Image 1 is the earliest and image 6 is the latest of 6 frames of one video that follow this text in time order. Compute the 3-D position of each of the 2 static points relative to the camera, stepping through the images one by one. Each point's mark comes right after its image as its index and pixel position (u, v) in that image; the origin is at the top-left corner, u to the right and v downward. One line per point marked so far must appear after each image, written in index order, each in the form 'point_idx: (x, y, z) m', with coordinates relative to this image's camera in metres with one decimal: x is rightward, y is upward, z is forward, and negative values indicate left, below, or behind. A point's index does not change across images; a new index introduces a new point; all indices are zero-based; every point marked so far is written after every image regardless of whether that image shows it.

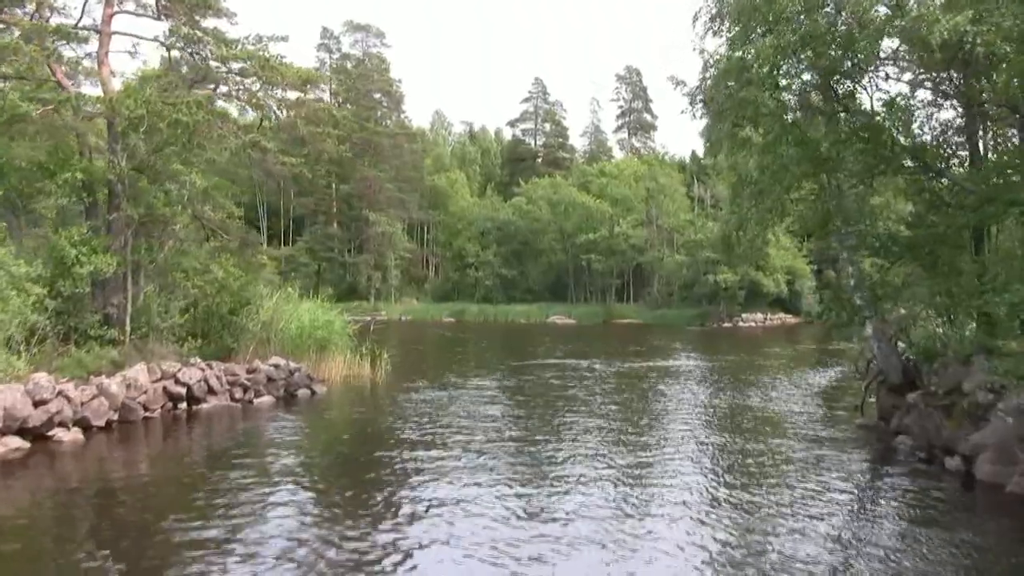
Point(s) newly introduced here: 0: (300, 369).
0: (-4.9, -1.9, +18.5) m
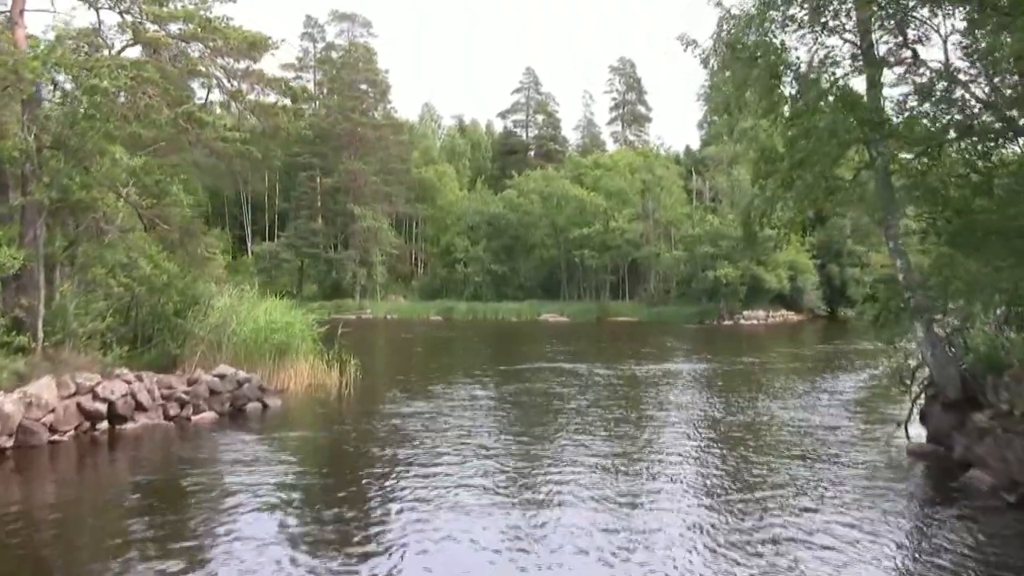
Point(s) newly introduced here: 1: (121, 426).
0: (-5.2, -1.9, +16.1) m
1: (-6.6, -2.3, +13.7) m
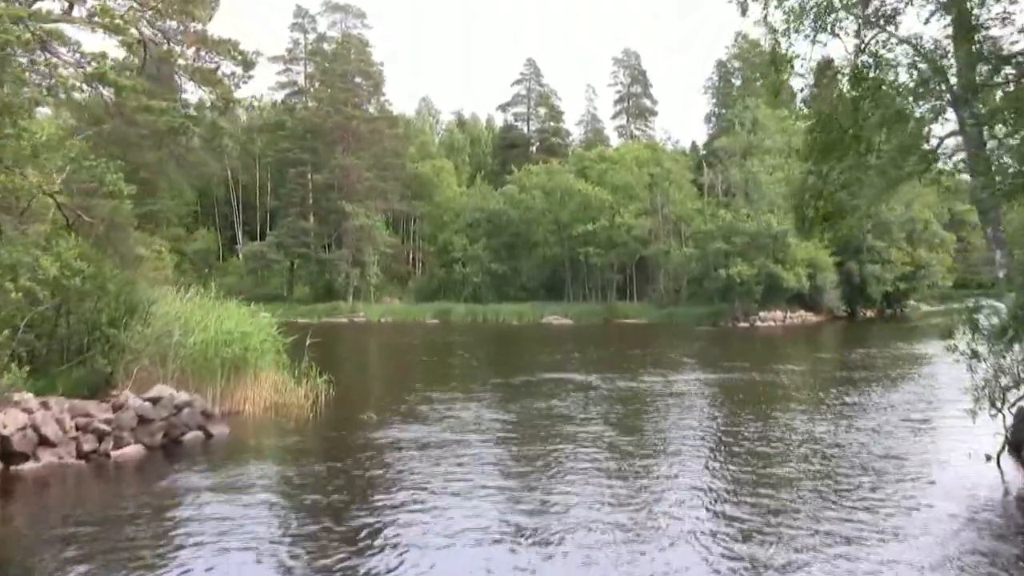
0: (-5.3, -1.9, +13.4) m
1: (-6.6, -2.4, +11.0) m
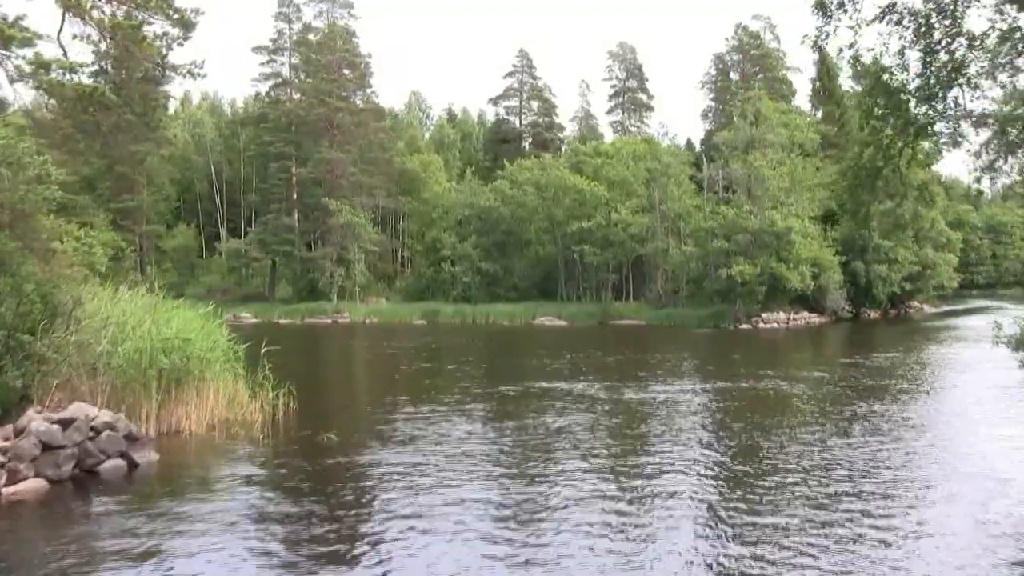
0: (-5.5, -1.9, +11.3) m
1: (-6.8, -2.4, +8.8) m
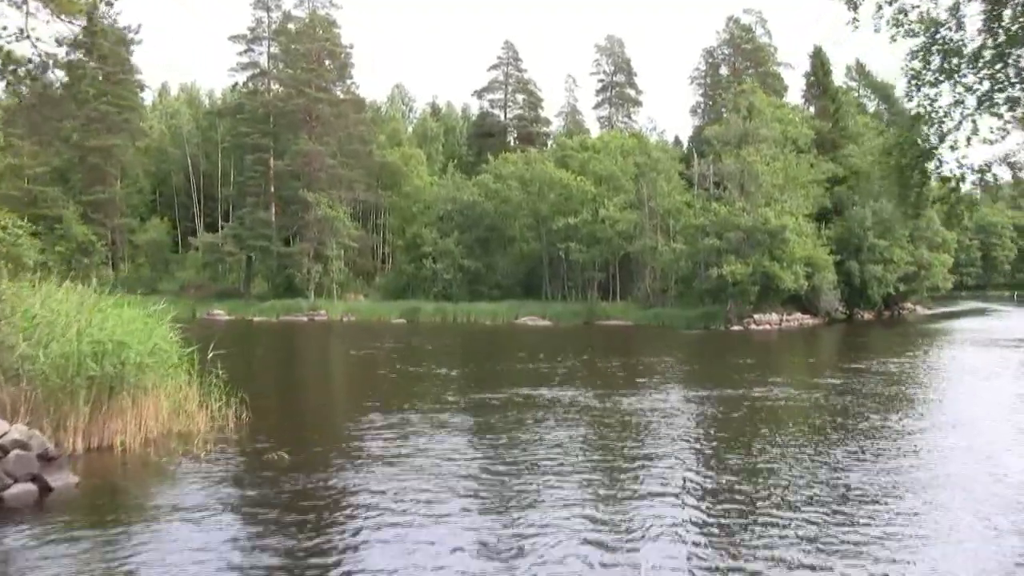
0: (-5.8, -1.9, +9.7) m
1: (-7.1, -2.3, +7.2) m
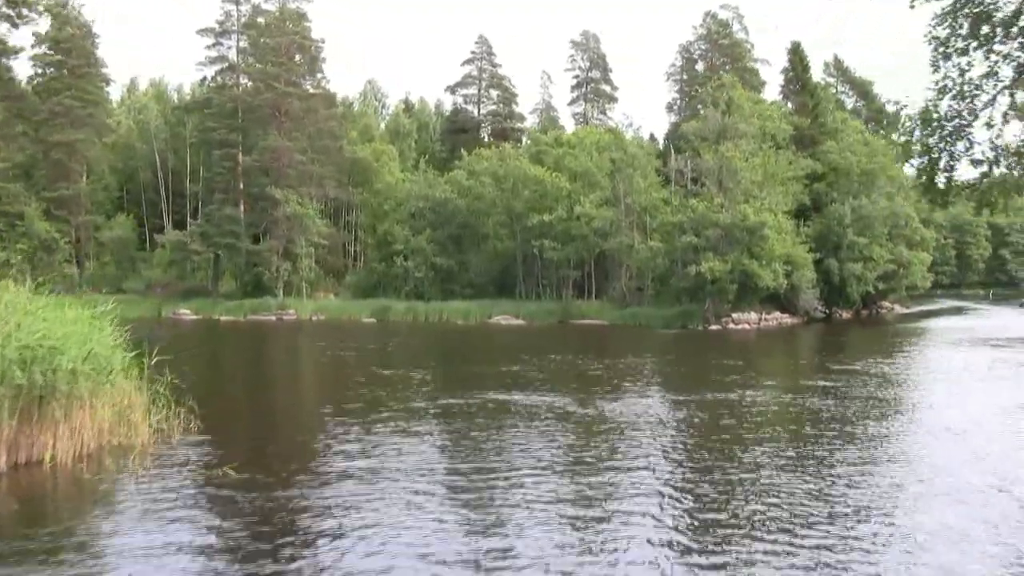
0: (-6.2, -1.9, +8.5) m
1: (-7.5, -2.3, +6.0) m
